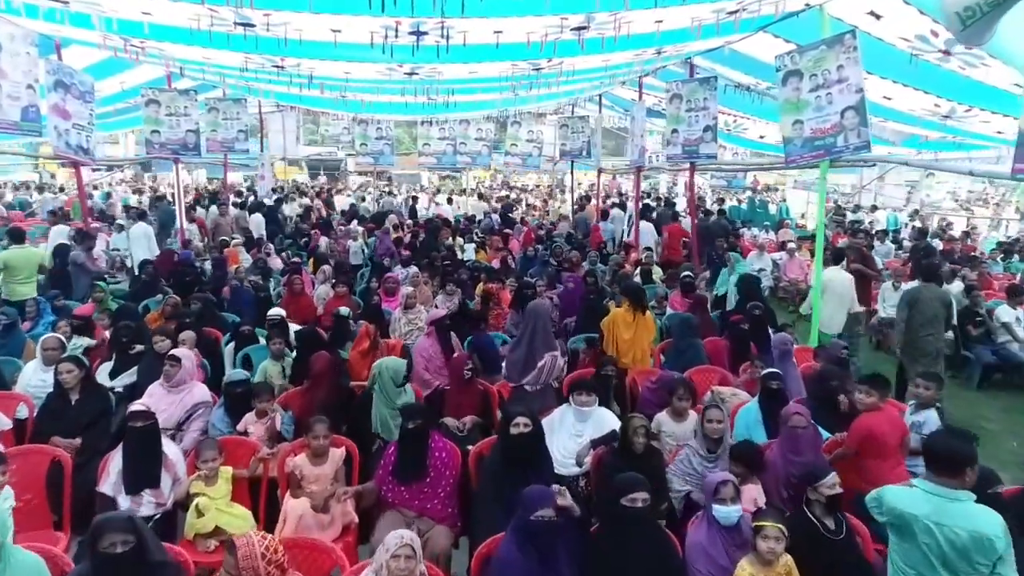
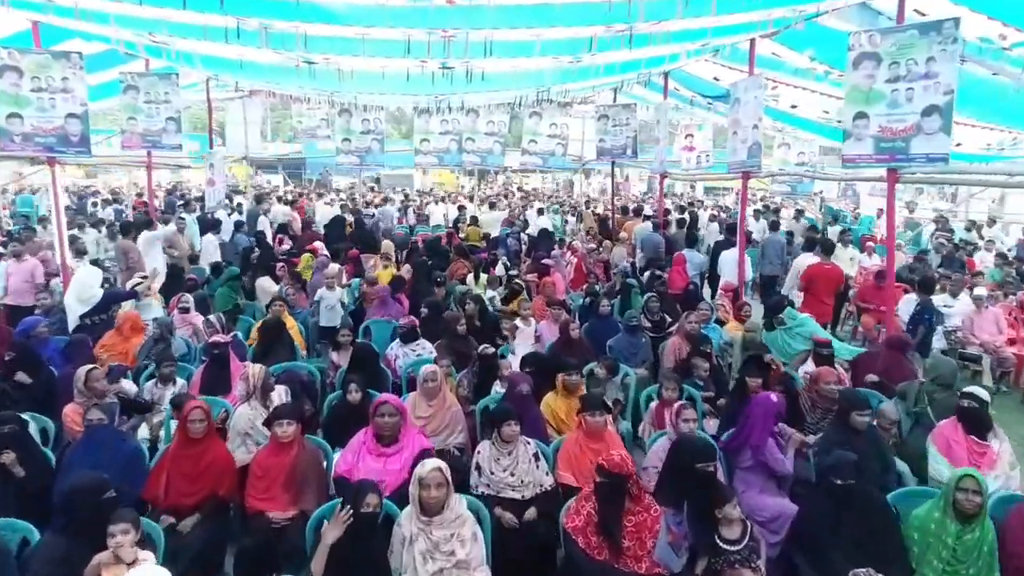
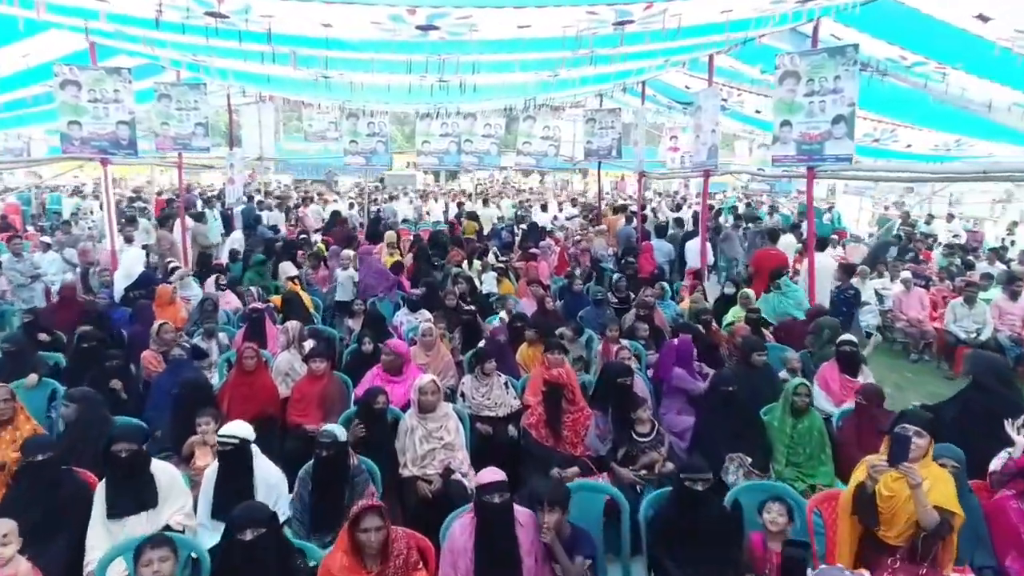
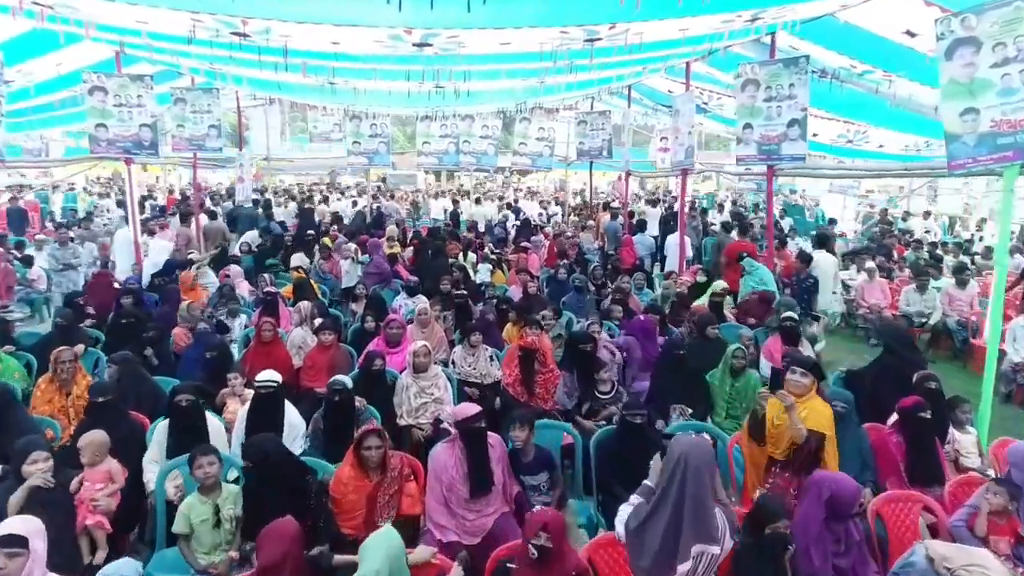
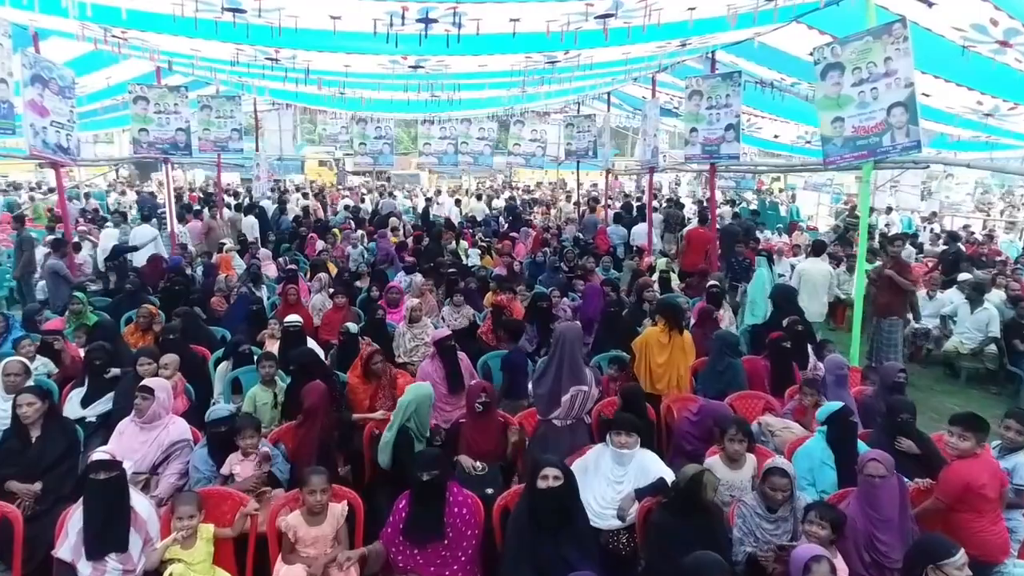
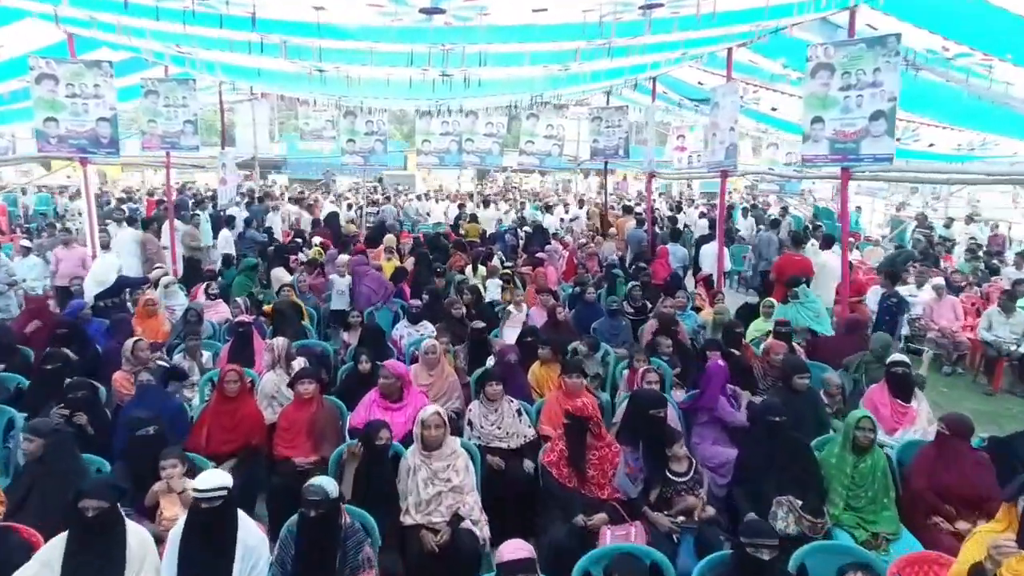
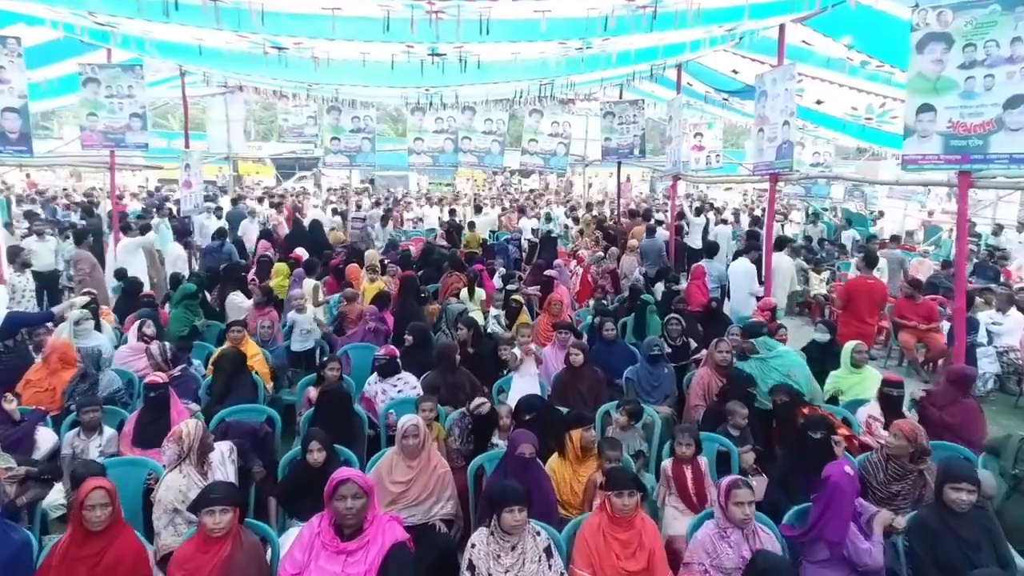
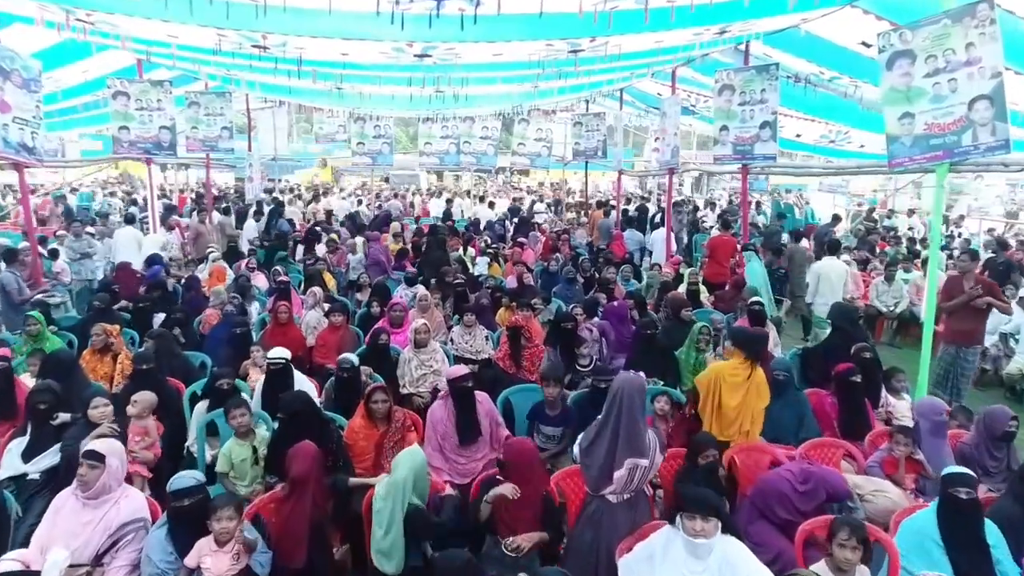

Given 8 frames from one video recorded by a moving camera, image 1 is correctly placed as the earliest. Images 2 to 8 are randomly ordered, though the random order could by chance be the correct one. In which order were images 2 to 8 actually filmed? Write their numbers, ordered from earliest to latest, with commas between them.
5, 8, 4, 3, 6, 2, 7
